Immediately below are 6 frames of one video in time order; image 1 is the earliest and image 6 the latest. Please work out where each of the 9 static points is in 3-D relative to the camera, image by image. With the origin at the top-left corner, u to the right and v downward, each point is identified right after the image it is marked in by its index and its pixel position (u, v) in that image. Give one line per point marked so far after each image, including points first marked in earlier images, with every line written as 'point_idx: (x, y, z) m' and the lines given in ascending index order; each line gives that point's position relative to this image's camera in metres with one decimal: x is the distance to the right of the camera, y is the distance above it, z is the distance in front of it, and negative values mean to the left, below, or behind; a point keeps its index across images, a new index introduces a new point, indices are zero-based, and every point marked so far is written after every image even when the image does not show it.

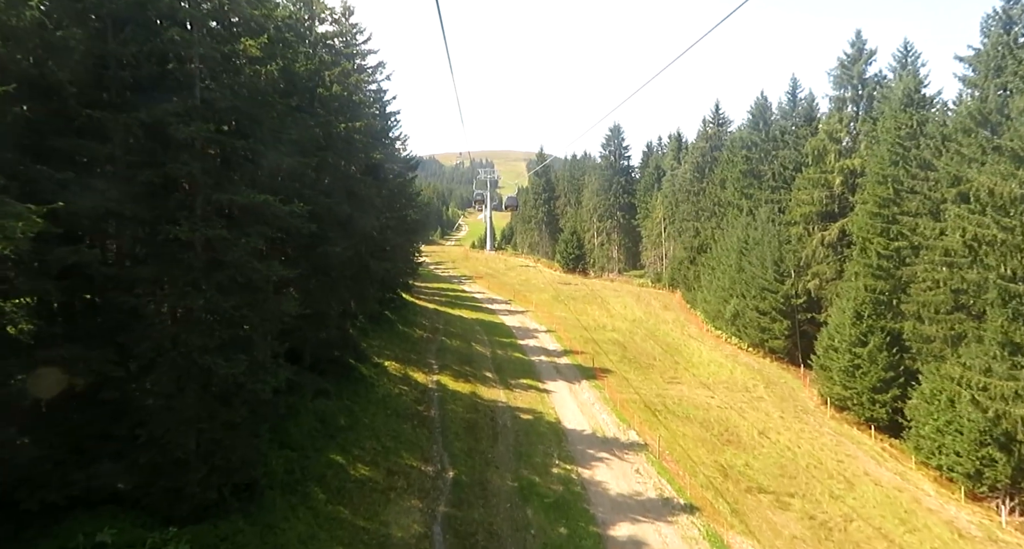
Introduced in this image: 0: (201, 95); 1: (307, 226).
0: (-6.3, +3.7, +14.4) m
1: (-5.1, +1.2, +17.5) m
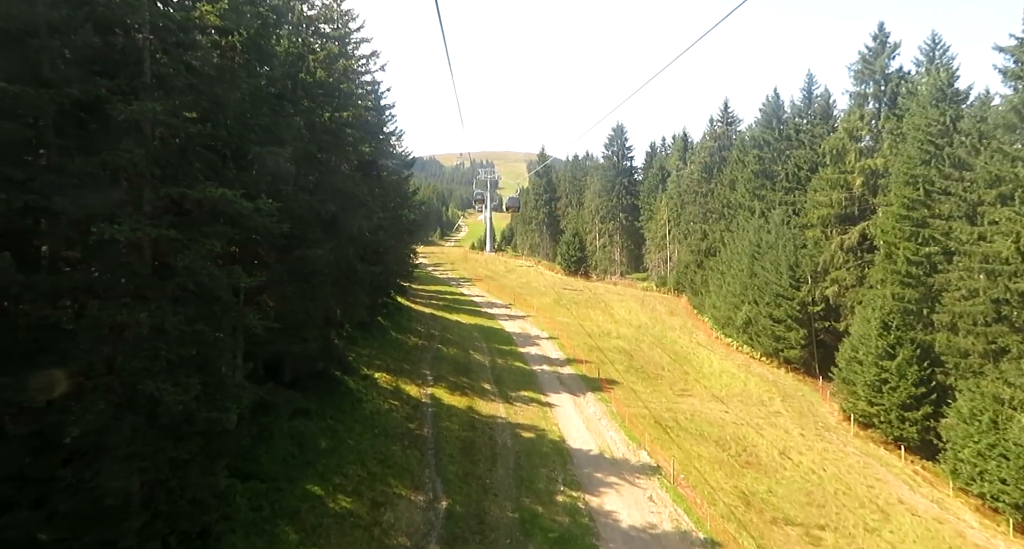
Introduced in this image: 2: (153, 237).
0: (-6.3, +3.5, +12.2) m
1: (-5.1, +1.1, +15.3) m
2: (-5.9, +0.6, +11.5) m
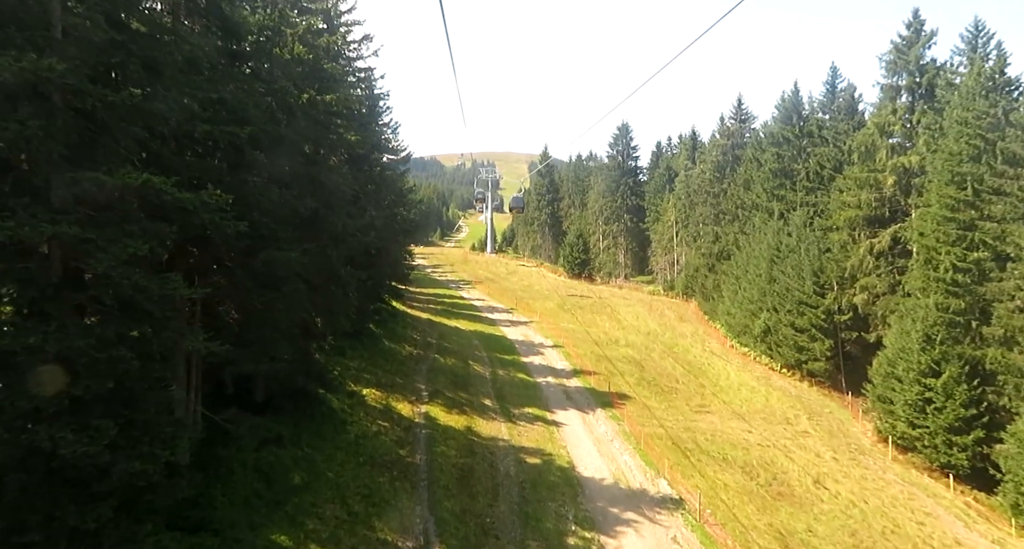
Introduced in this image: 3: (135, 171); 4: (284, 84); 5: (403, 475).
0: (-6.1, +3.4, +9.5) m
1: (-4.9, +0.9, +12.6) m
2: (-5.7, +0.5, +8.8) m
3: (-5.7, +1.6, +10.7) m
4: (-5.7, +4.7, +17.5) m
5: (-3.0, -5.5, +19.4) m
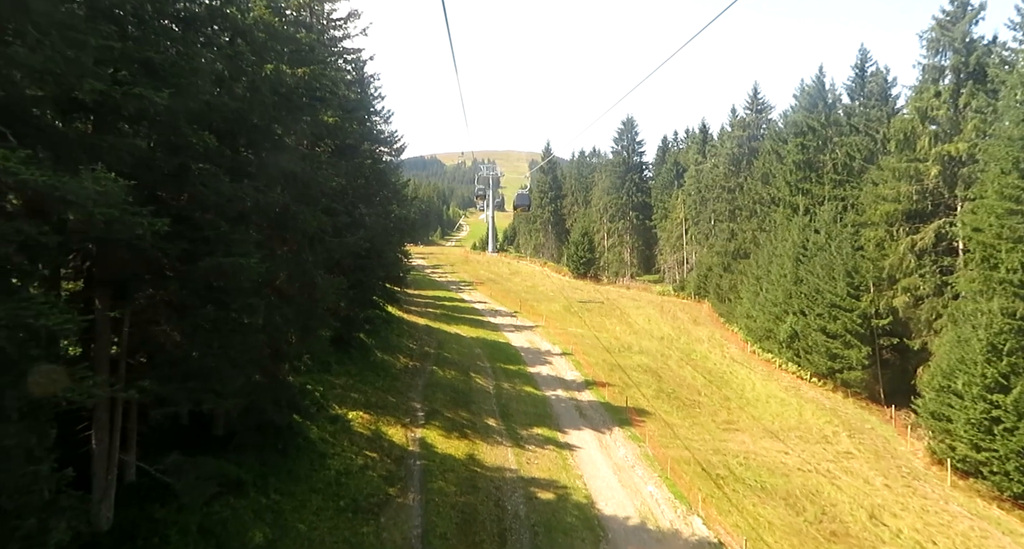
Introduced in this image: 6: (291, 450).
0: (-5.9, +3.2, +6.3) m
1: (-4.7, +0.7, +9.4) m
2: (-5.6, +0.3, +5.6) m
3: (-5.5, +1.4, +7.5) m
4: (-5.5, +4.5, +14.4) m
5: (-2.8, -5.7, +16.2) m
6: (-5.2, -4.1, +16.5) m
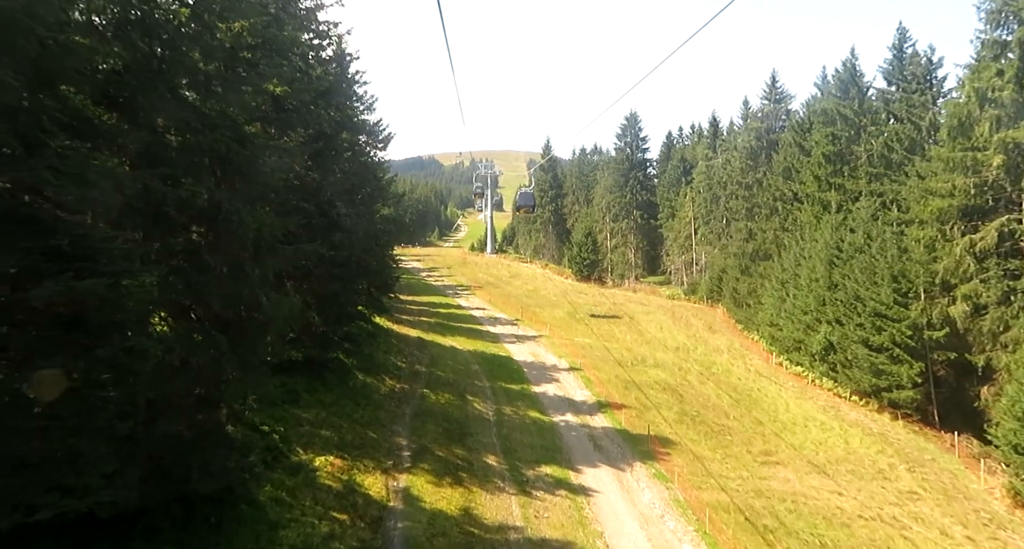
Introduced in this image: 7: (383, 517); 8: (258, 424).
0: (-5.8, +2.9, +2.3) m
1: (-4.6, +0.4, +5.4) m
2: (-5.4, -0.1, +1.7) m
3: (-5.4, +1.0, +3.5) m
4: (-5.4, +4.2, +10.4) m
5: (-2.6, -6.0, +12.3) m
6: (-5.1, -4.5, +12.5) m
7: (-2.9, -5.5, +15.9) m
8: (-6.1, -3.6, +16.9) m
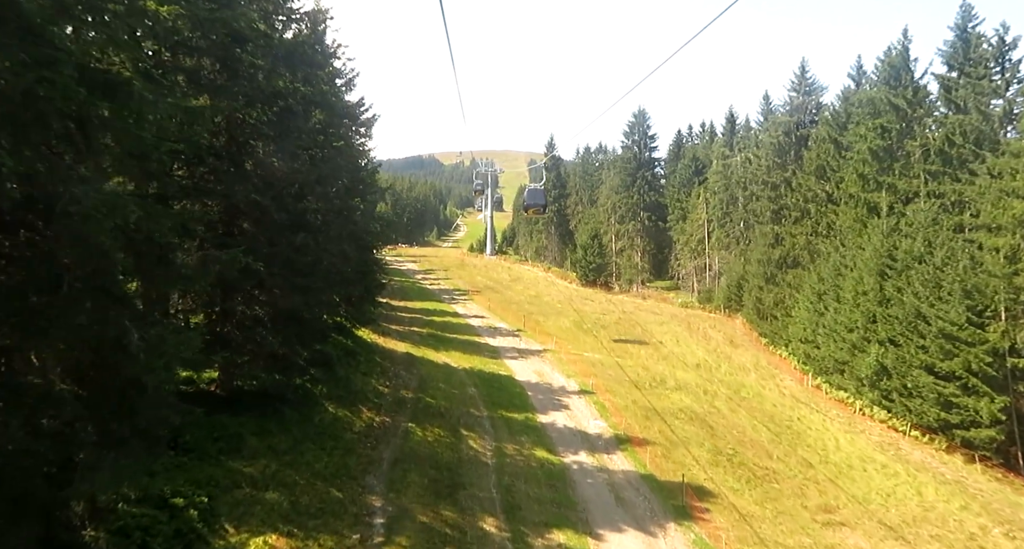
0: (-5.6, +2.6, -2.2) m
1: (-4.5, +0.1, +0.9) m
2: (-5.3, -0.3, -2.9) m
3: (-5.2, +0.8, -1.0) m
4: (-5.2, +3.9, +5.8) m
5: (-2.6, -6.3, +7.7) m
6: (-5.0, -4.7, +8.0) m
7: (-2.8, -5.8, +11.4) m
8: (-6.0, -3.9, +12.3) m
